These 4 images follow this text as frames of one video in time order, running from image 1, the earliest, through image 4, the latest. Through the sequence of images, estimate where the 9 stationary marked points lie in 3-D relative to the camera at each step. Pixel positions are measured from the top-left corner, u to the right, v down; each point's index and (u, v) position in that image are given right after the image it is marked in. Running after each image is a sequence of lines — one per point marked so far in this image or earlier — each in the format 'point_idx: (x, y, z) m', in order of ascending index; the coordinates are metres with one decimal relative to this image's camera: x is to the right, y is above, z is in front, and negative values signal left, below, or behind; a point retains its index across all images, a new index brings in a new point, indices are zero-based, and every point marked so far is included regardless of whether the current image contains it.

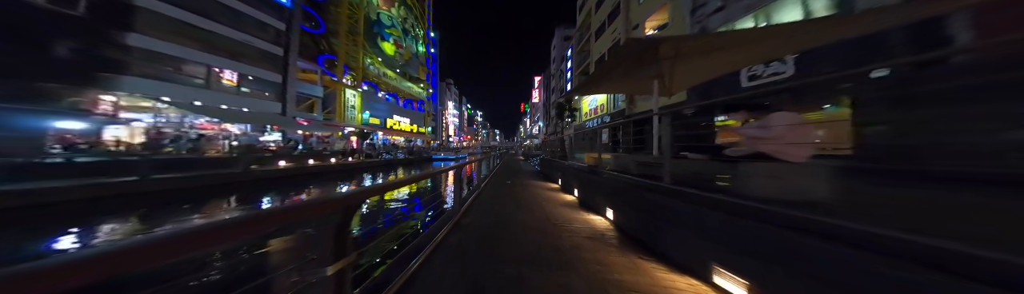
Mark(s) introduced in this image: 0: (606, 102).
0: (+9.4, +4.5, +15.9) m
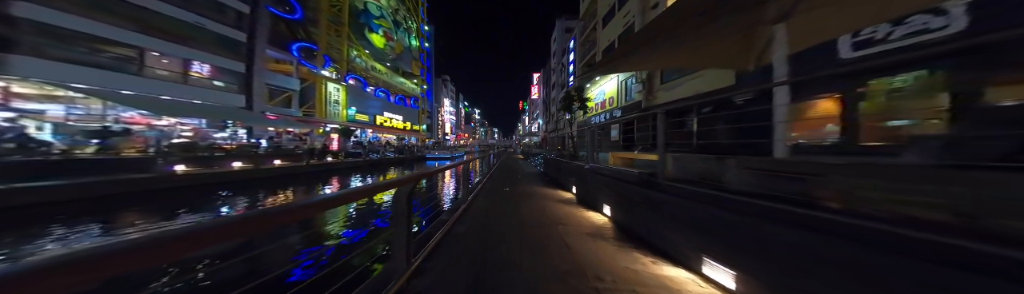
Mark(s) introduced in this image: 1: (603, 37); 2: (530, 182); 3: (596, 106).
0: (+9.1, +4.7, +14.8) m
1: (+8.2, +10.0, +14.8) m
2: (+1.2, -2.5, +11.7) m
3: (+9.0, +4.4, +18.4) m
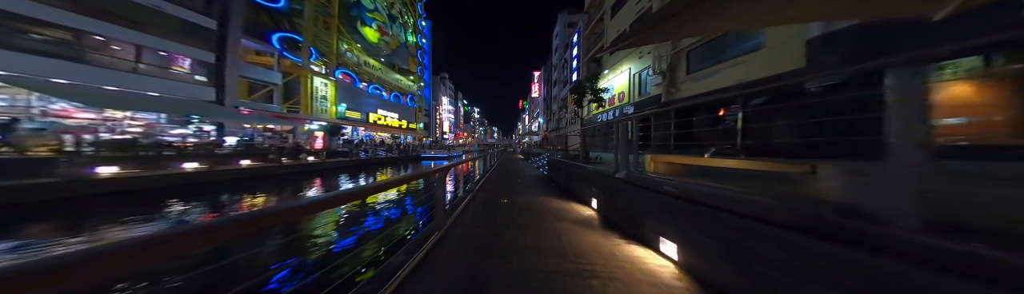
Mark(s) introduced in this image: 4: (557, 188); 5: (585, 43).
0: (+9.1, +4.7, +13.9) m
1: (+8.2, +9.9, +13.8) m
2: (+1.2, -2.4, +10.7) m
3: (+9.0, +4.4, +17.4) m
4: (+2.8, -2.5, +10.4) m
5: (+8.2, +11.9, +19.2) m
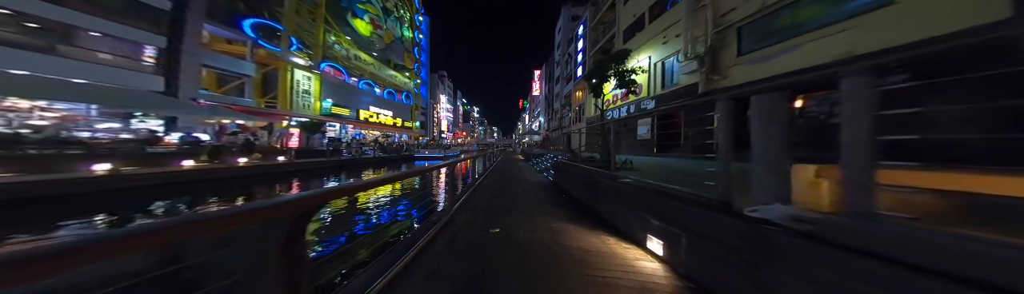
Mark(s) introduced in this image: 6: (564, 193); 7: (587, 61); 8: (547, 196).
0: (+9.1, +4.6, +12.6) m
1: (+8.2, +9.9, +12.5) m
2: (+1.1, -2.5, +9.4) m
3: (+9.0, +4.3, +16.1) m
4: (+2.7, -2.5, +9.0) m
5: (+8.3, +11.8, +17.9) m
6: (+2.8, -2.5, +9.0) m
7: (+8.3, +9.6, +18.8) m
8: (+1.8, -2.5, +8.3) m
